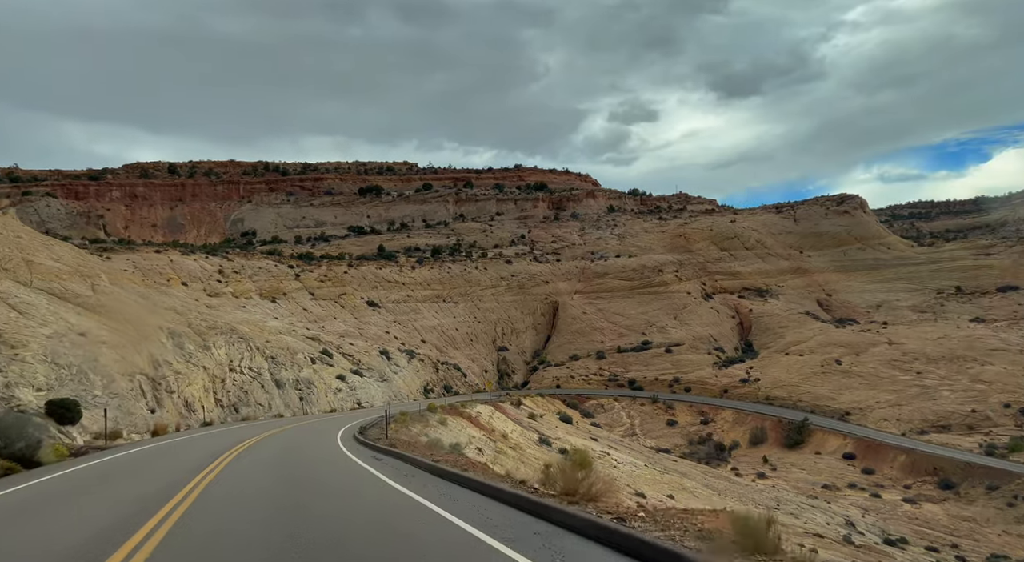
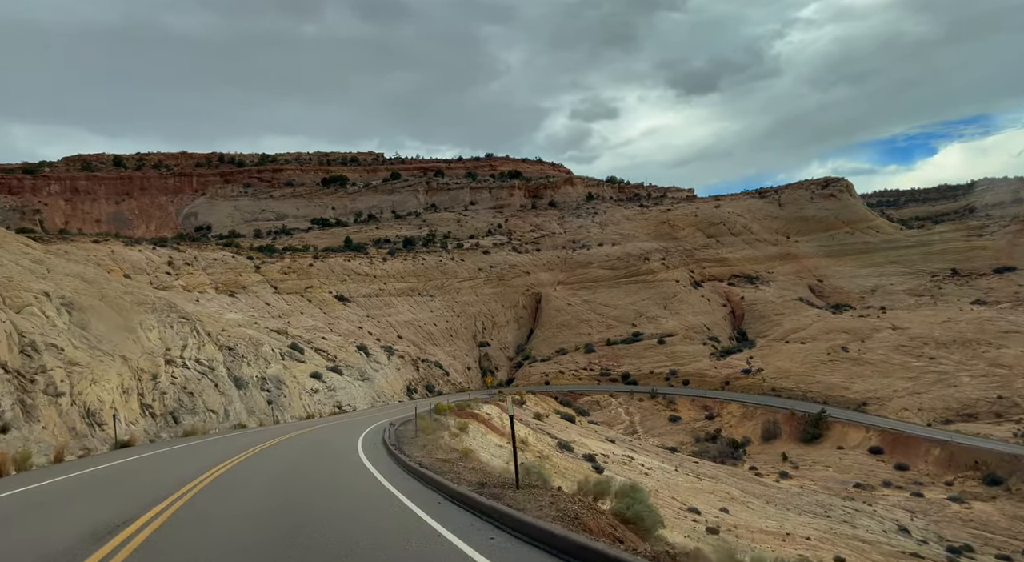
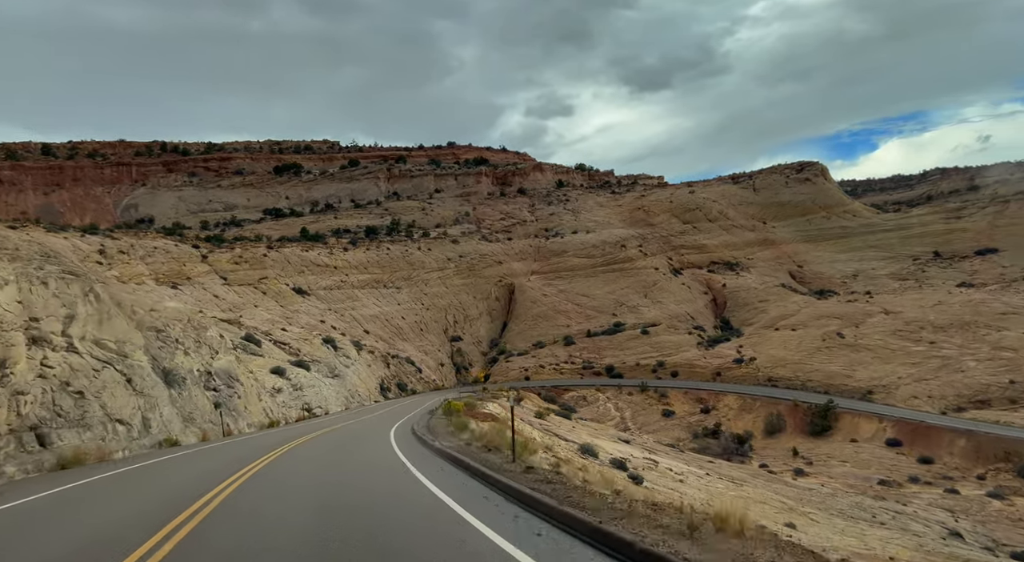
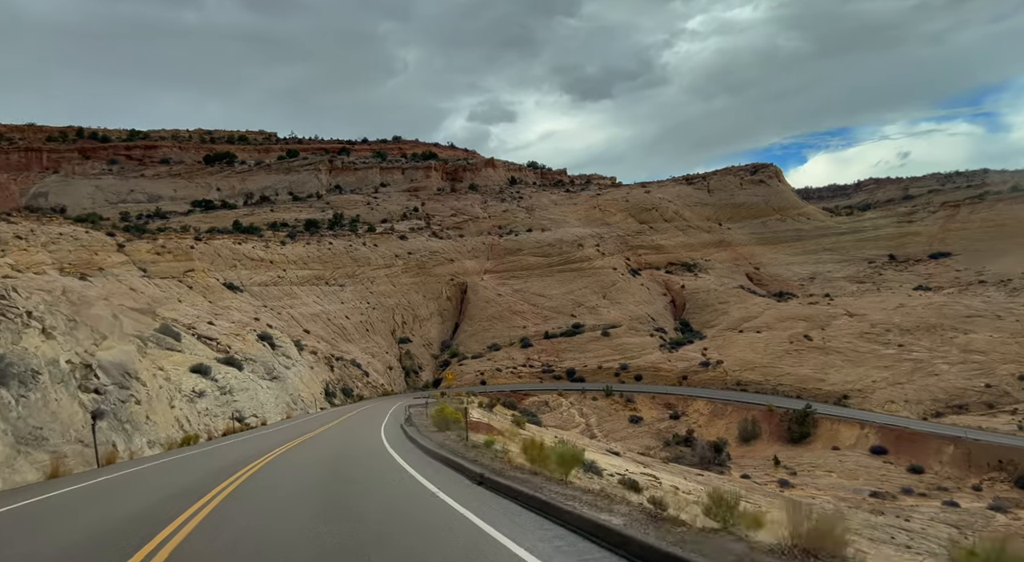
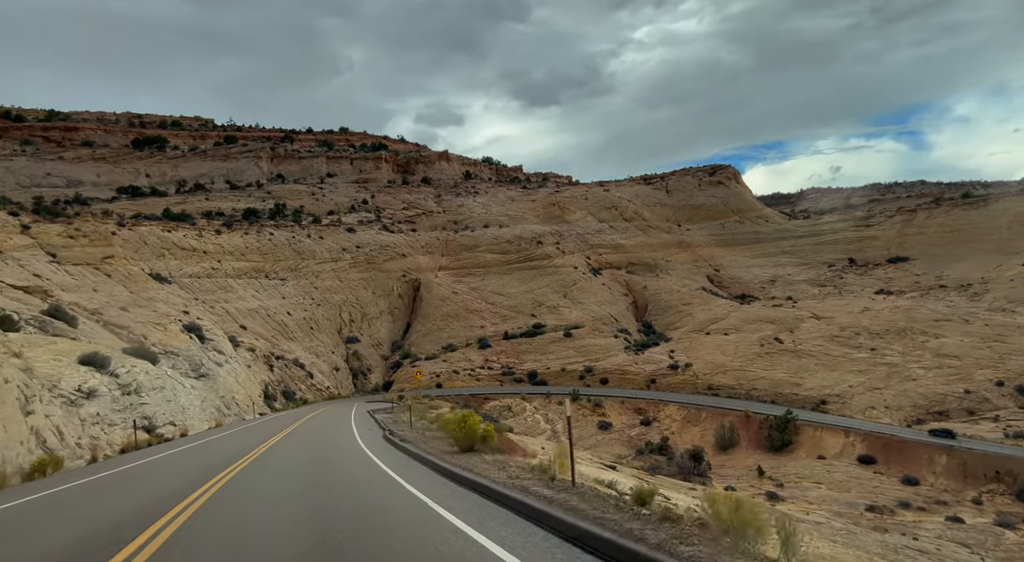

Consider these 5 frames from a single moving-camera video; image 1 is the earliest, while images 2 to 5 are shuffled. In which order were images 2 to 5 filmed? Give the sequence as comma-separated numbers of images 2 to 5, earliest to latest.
2, 3, 4, 5
